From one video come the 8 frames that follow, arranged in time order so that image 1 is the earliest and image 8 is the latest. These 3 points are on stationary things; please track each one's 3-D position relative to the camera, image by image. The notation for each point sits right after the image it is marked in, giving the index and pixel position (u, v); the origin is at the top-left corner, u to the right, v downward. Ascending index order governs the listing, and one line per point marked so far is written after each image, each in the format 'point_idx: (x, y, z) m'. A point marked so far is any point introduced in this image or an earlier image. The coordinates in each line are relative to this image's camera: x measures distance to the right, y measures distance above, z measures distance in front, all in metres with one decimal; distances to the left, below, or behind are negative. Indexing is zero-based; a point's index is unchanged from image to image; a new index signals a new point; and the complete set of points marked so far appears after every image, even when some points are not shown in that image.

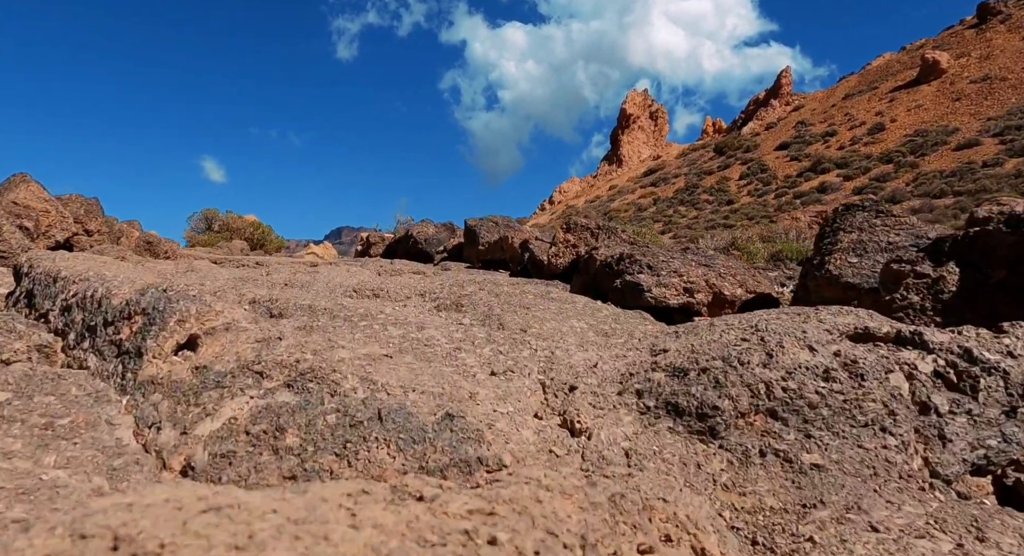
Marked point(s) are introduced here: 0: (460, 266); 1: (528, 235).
0: (-1.2, +0.2, +12.8) m
1: (+0.3, +0.9, +12.4) m
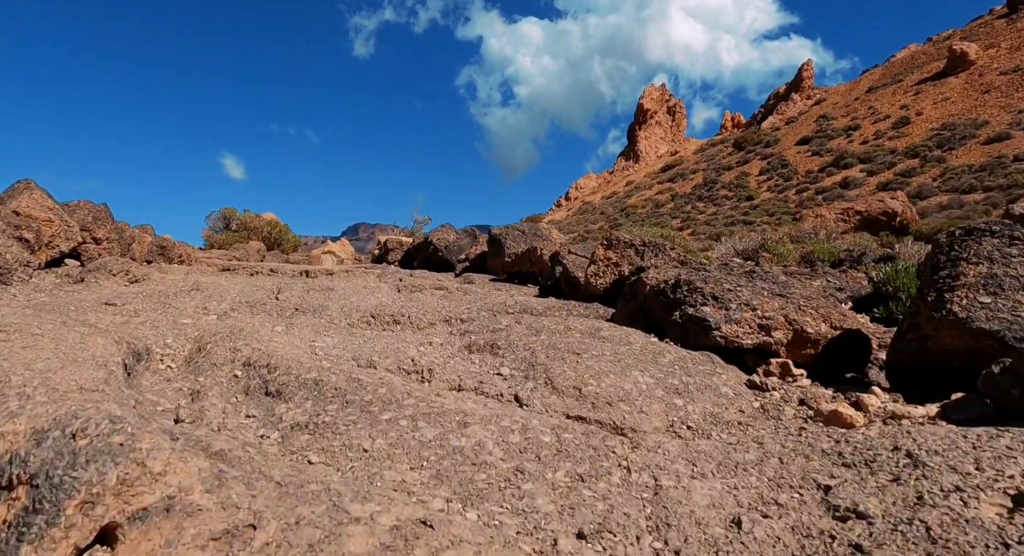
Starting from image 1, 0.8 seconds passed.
0: (-0.6, -0.1, +11.9) m
1: (+0.9, +0.6, +11.5) m
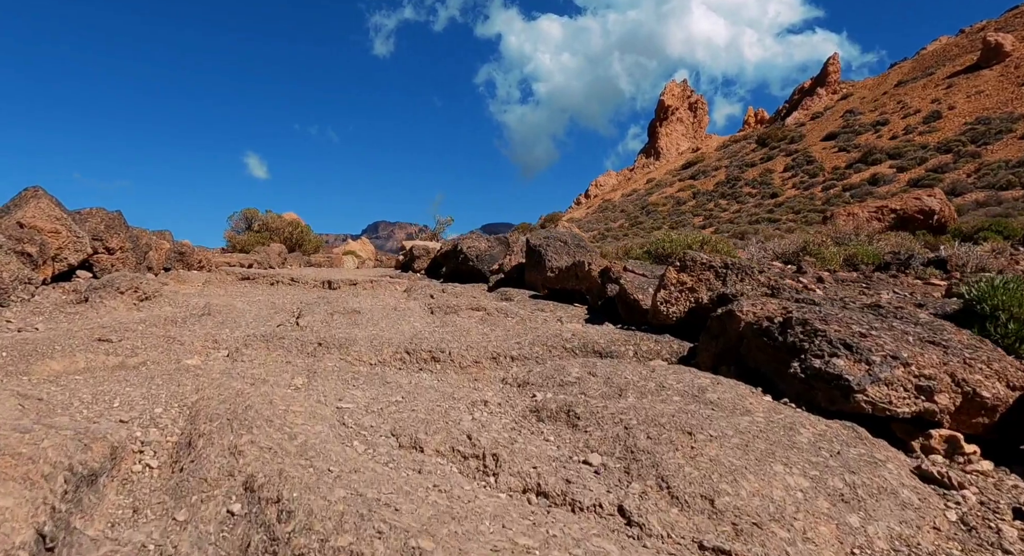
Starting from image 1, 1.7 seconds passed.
0: (+0.2, -0.4, +10.7) m
1: (+1.7, +0.3, +10.3) m
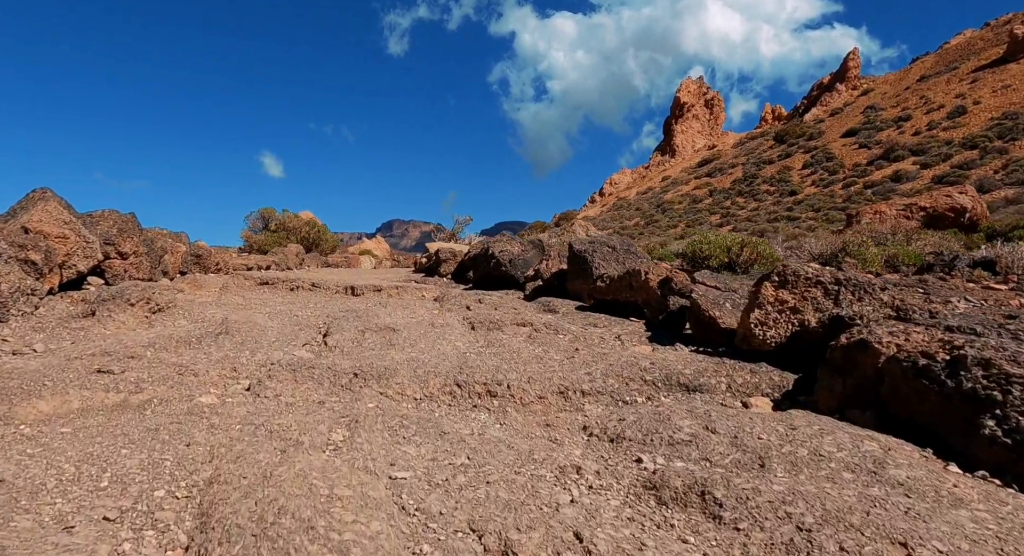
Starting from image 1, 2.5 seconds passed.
0: (+1.0, -0.6, +9.7) m
1: (+2.5, +0.1, +9.2) m
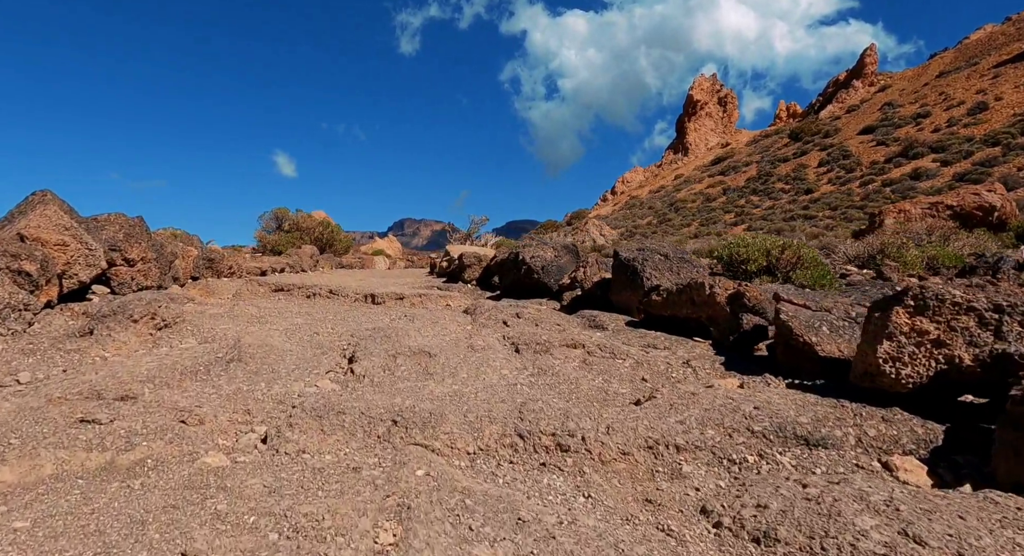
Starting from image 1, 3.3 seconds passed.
0: (+1.6, -0.8, +8.6) m
1: (+3.1, -0.1, +8.1) m
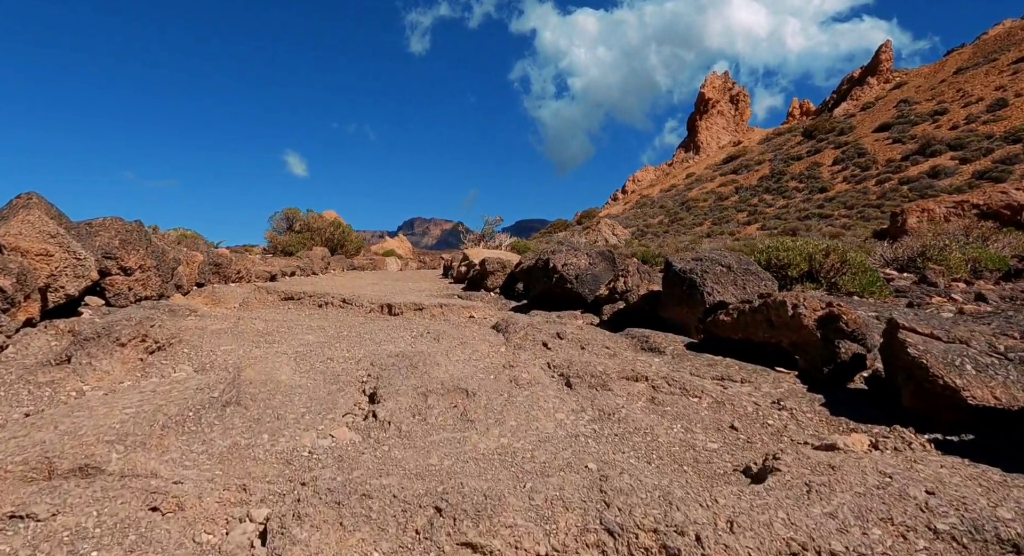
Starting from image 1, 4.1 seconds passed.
0: (+2.2, -1.0, +7.3) m
1: (+3.7, -0.3, +6.8) m
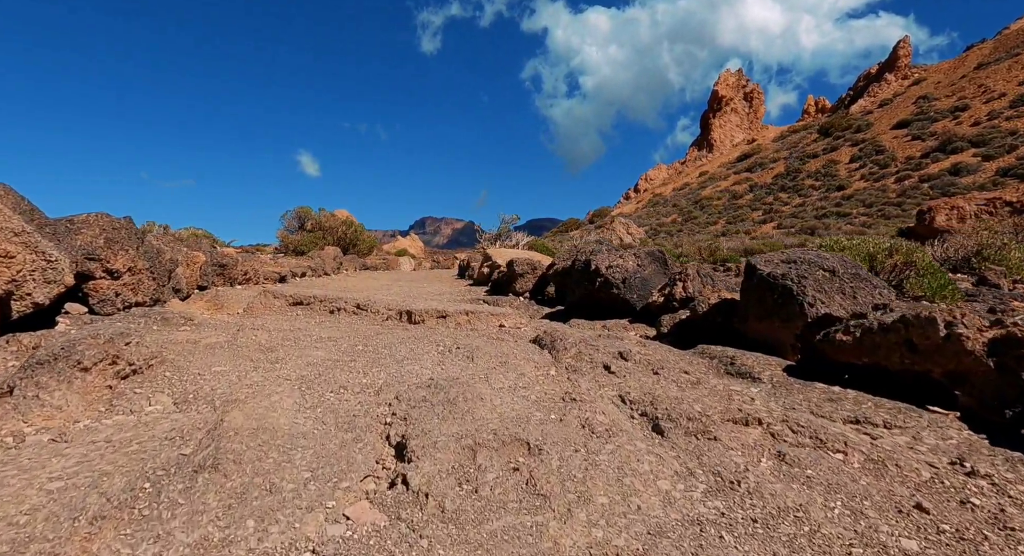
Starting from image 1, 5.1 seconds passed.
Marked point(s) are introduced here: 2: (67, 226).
0: (+2.8, -1.1, +5.7) m
1: (+4.3, -0.4, +5.1) m
2: (-7.8, +0.9, +10.1) m
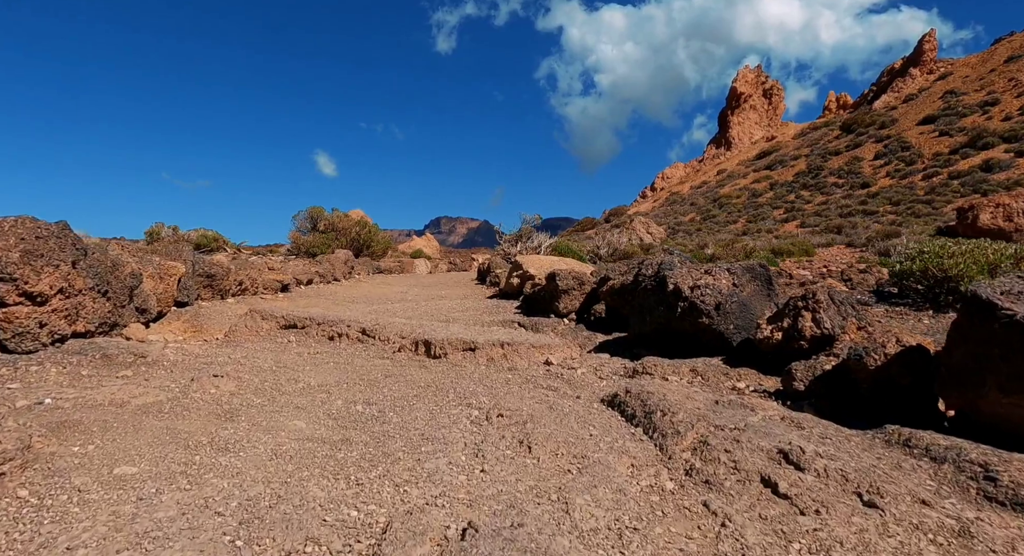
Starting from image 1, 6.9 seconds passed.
0: (+3.4, -1.5, +2.8) m
1: (+4.9, -0.7, +2.2) m
2: (-7.1, +0.6, +7.5) m
